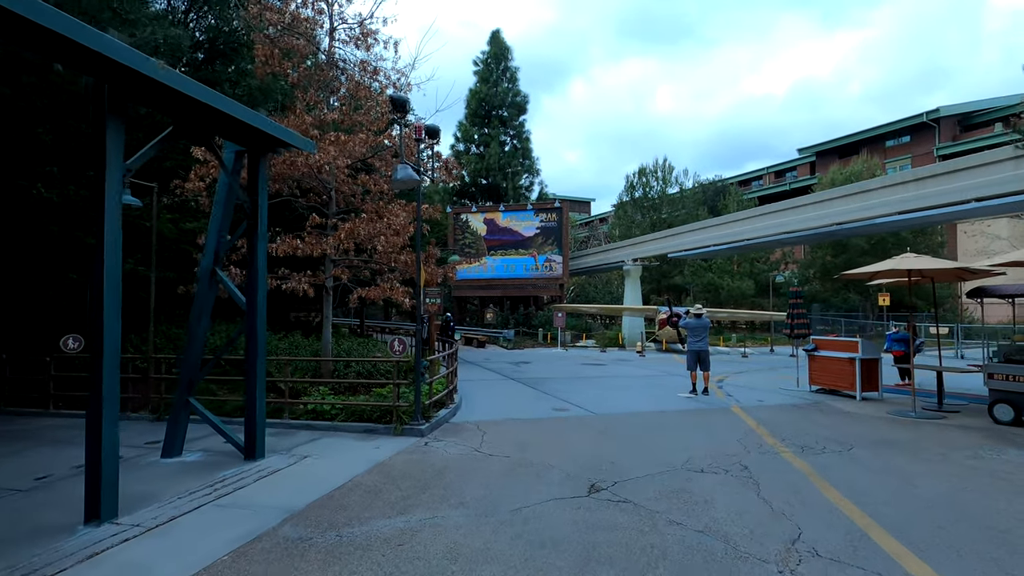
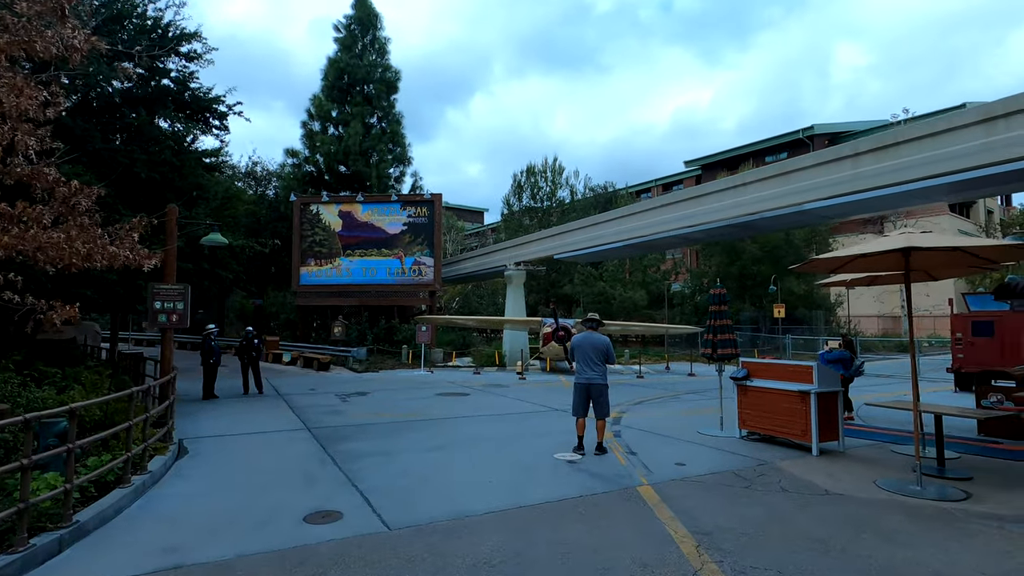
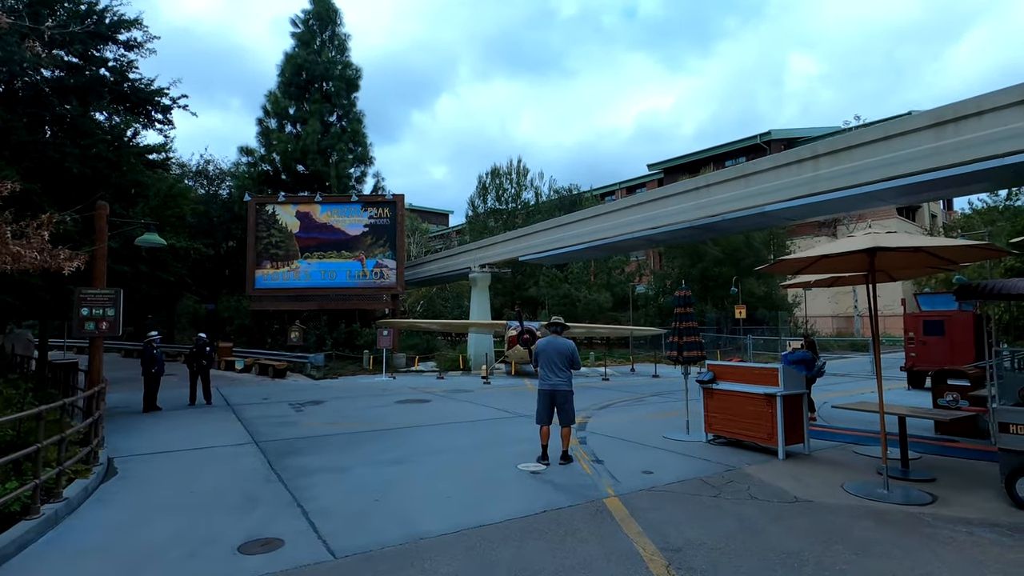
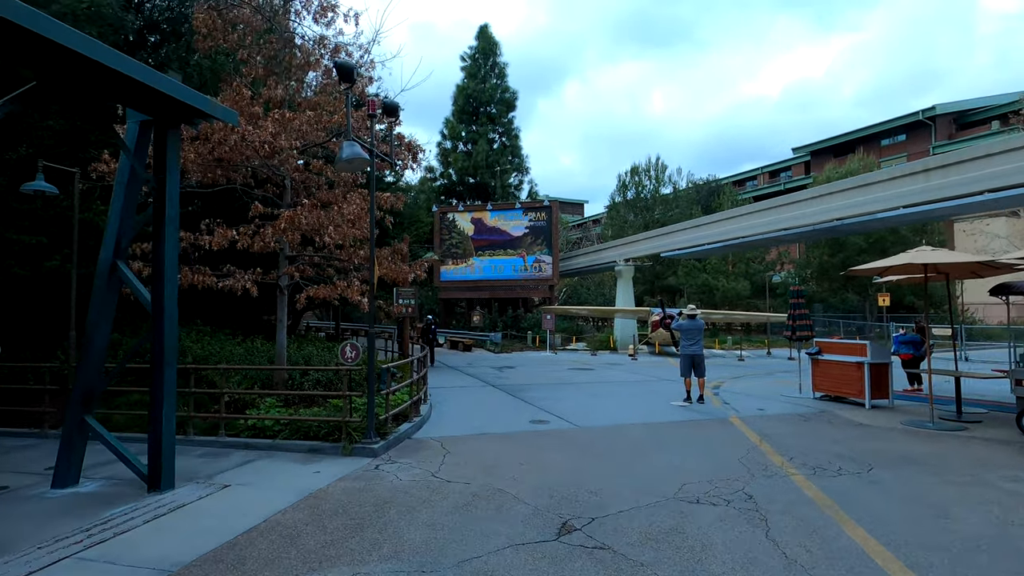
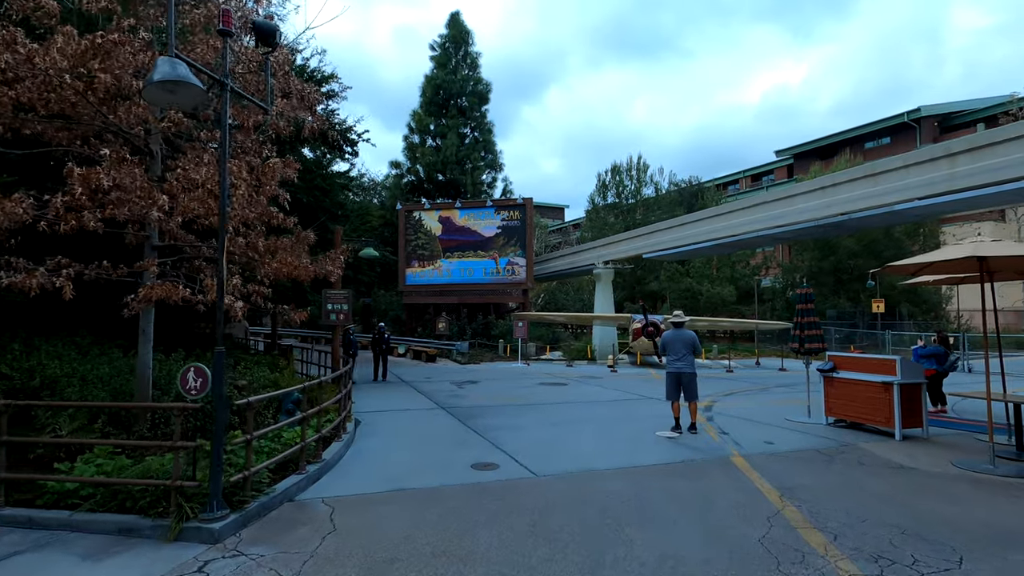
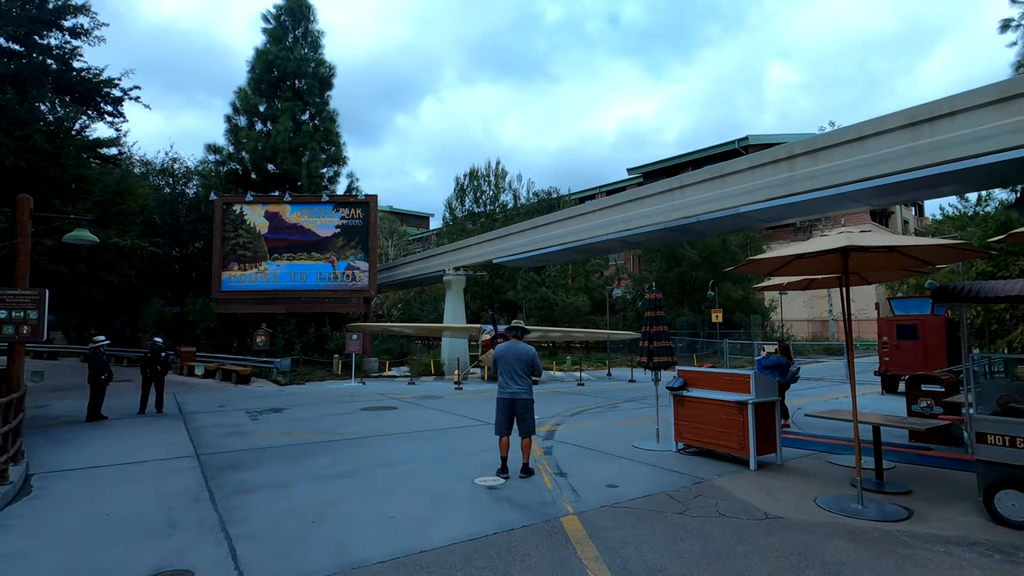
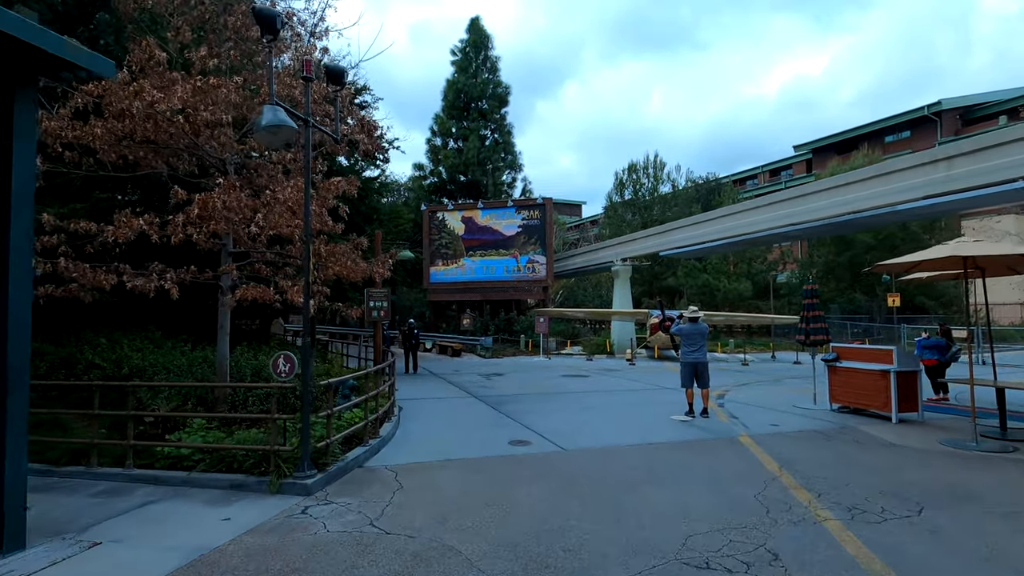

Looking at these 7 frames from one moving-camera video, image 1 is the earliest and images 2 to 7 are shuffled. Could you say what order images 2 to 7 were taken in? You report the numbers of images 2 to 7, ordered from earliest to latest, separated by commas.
4, 7, 5, 2, 3, 6
